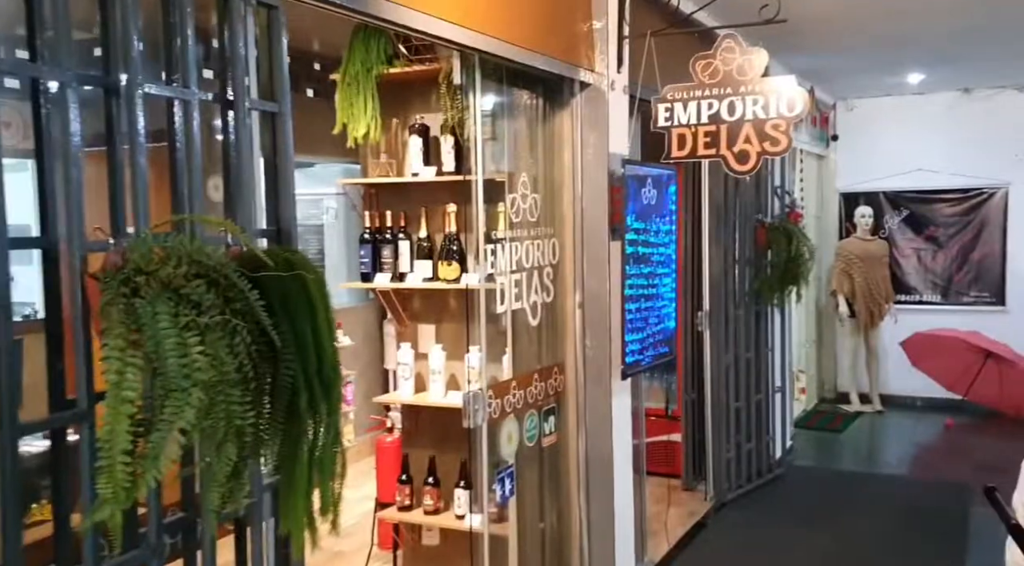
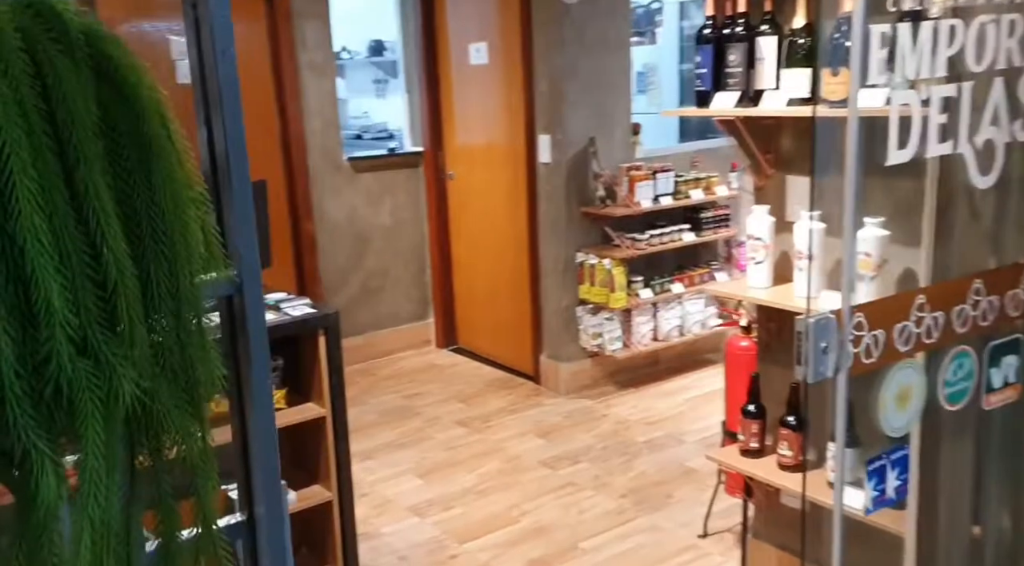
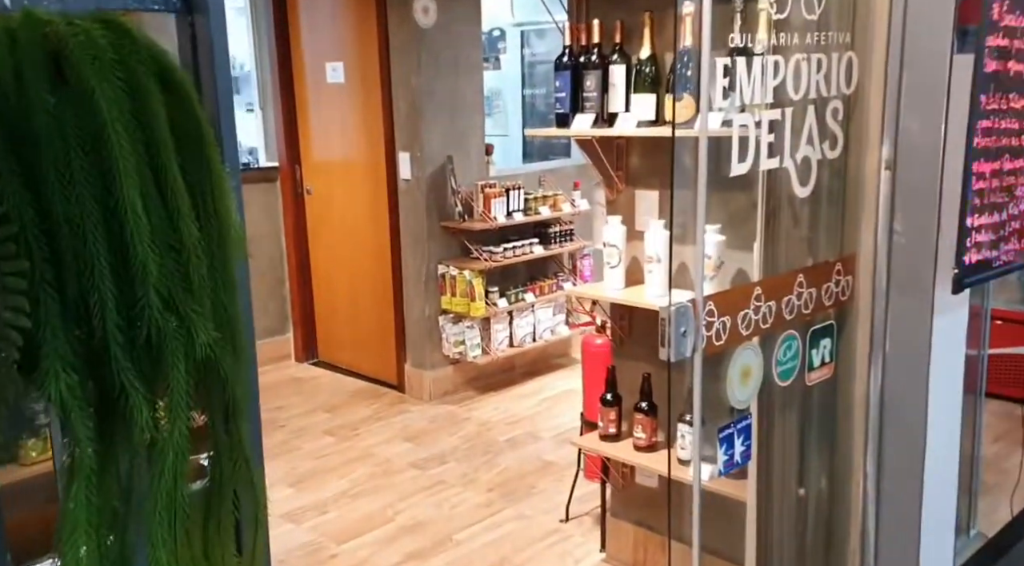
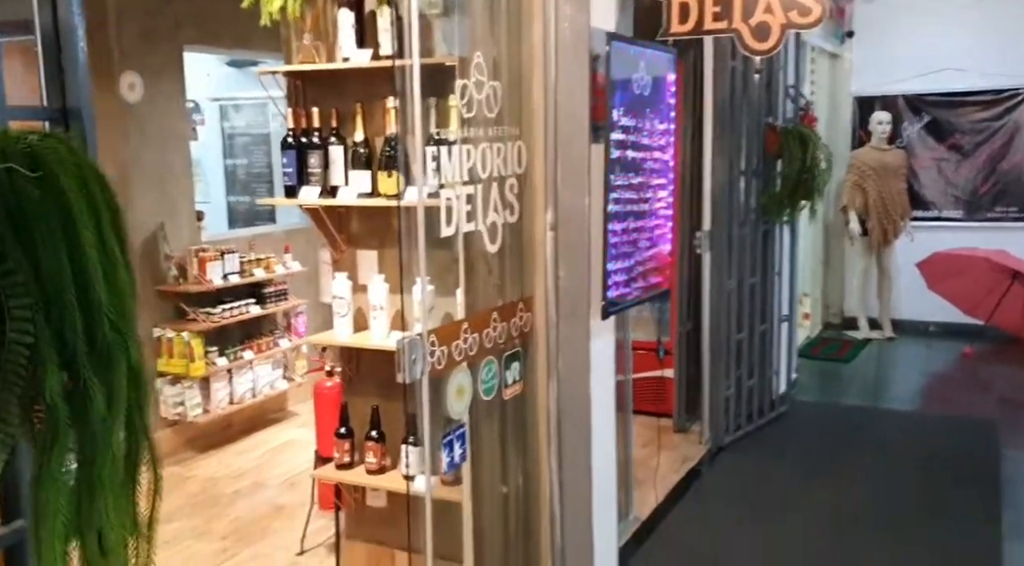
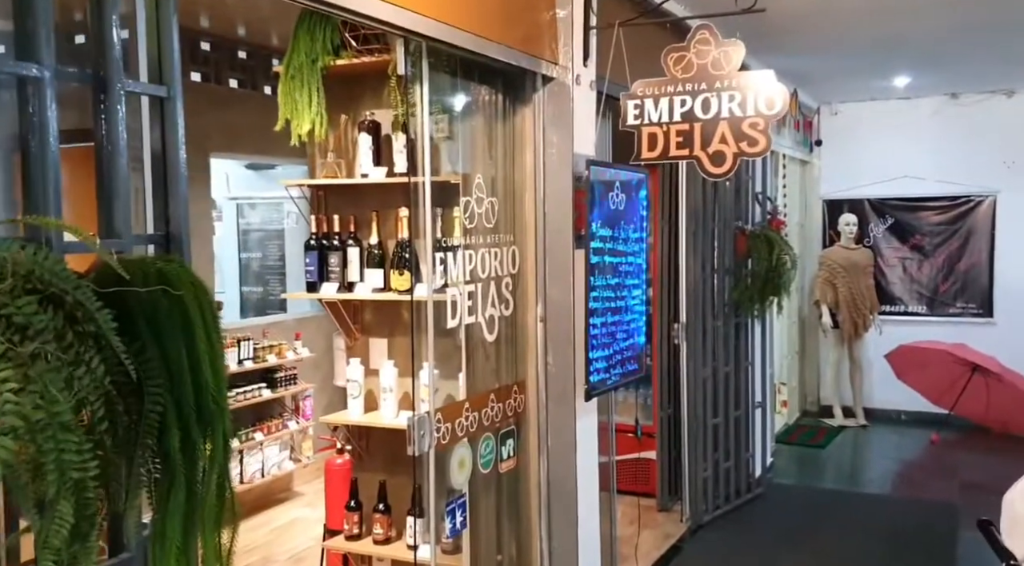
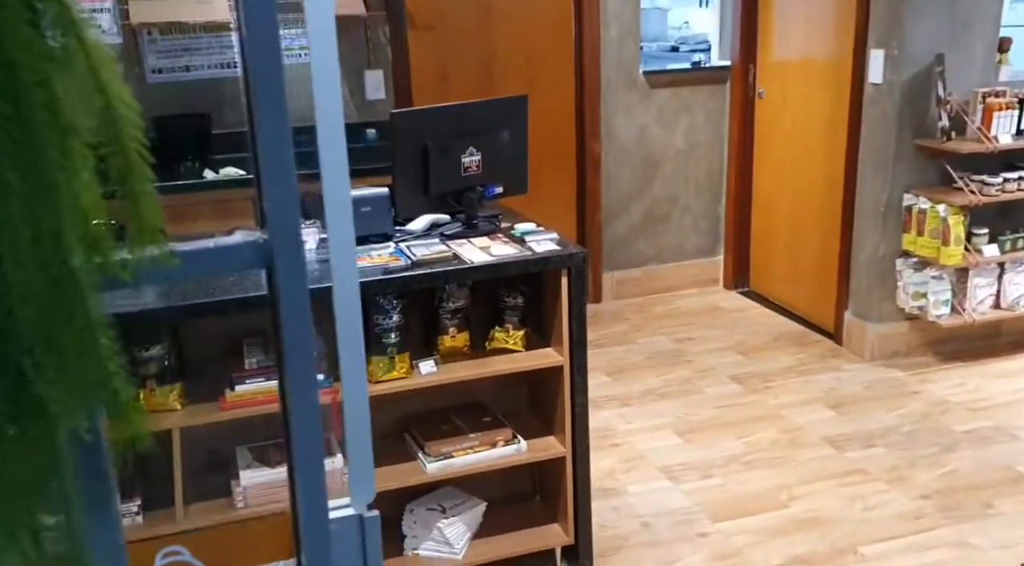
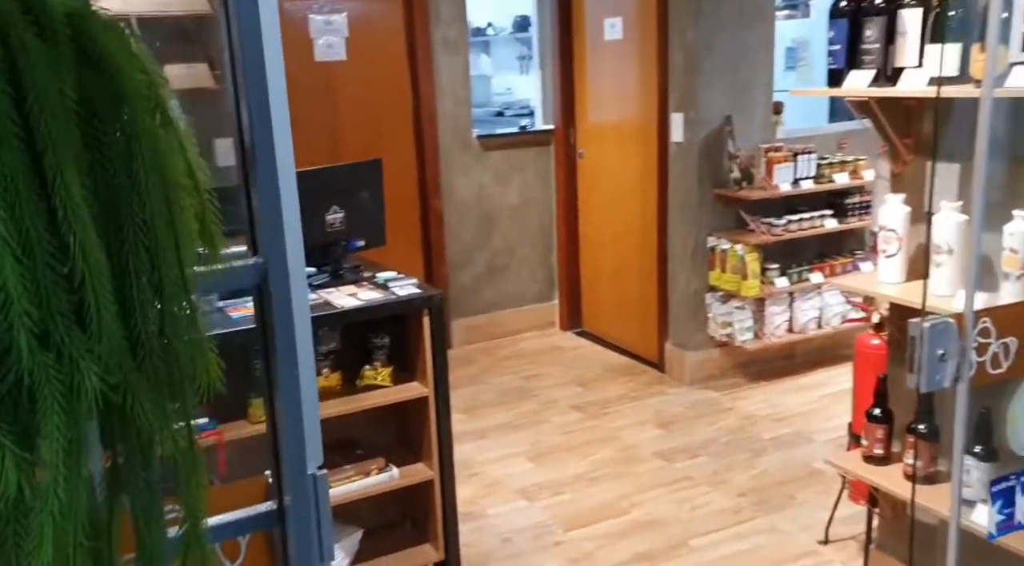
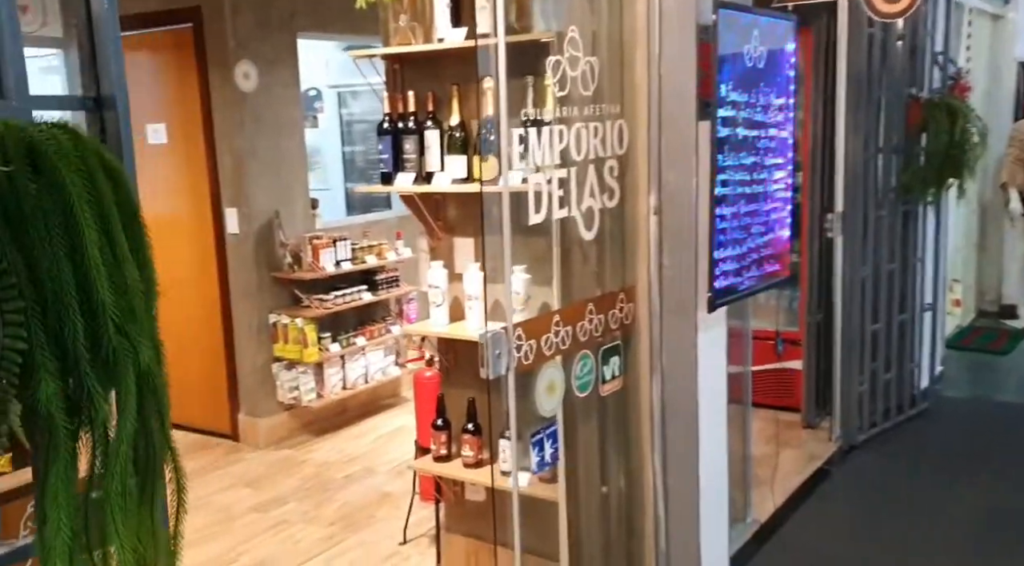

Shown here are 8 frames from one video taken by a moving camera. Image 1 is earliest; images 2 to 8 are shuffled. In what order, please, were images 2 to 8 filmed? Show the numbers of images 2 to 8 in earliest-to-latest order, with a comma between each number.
5, 4, 8, 3, 2, 7, 6
